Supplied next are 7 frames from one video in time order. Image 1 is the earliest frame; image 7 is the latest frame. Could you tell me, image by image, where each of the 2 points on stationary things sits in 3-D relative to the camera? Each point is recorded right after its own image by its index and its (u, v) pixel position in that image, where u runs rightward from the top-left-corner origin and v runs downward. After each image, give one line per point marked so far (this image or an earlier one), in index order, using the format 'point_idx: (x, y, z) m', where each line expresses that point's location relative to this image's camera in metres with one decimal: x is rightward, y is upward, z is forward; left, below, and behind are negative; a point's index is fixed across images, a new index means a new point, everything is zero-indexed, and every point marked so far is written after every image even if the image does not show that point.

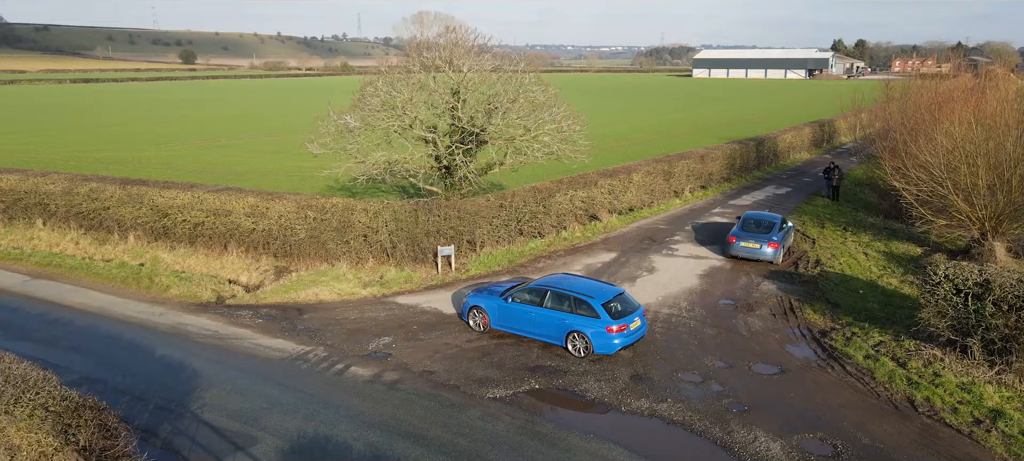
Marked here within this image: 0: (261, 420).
0: (-4.2, -3.1, +12.1) m
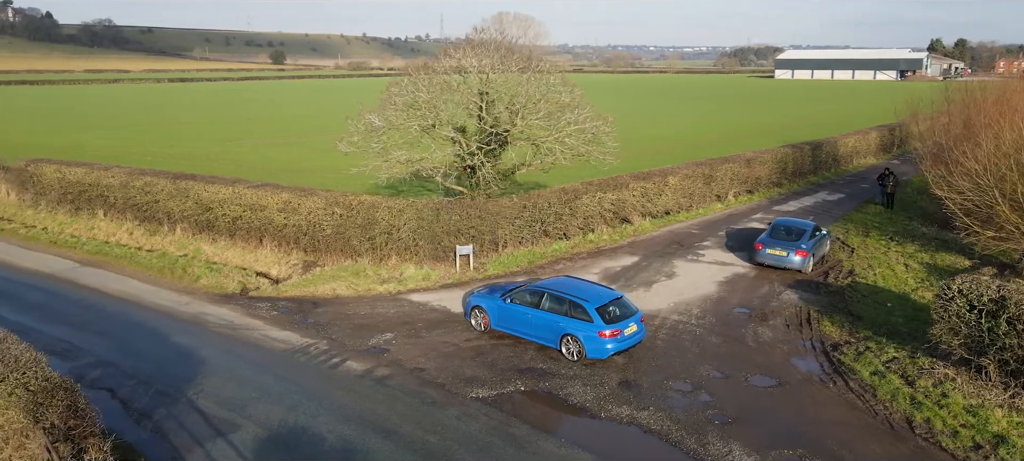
0: (-4.5, -3.0, +12.5) m
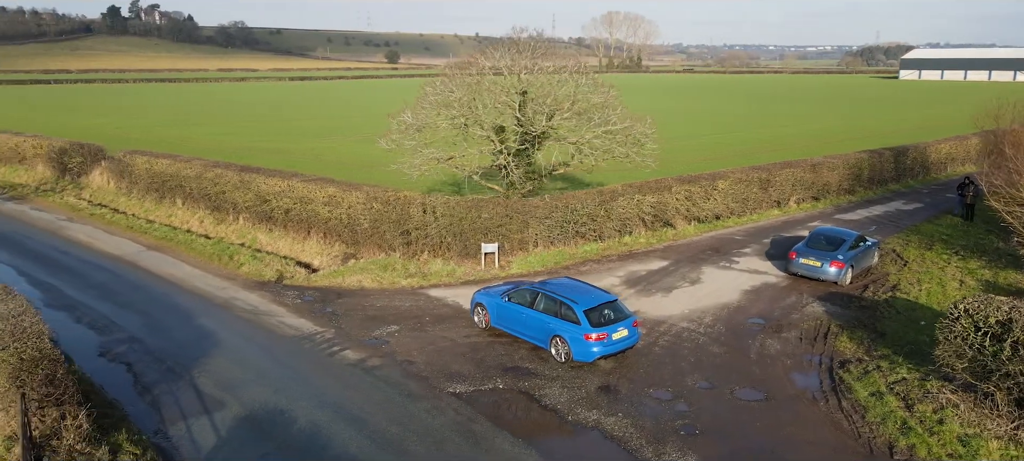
0: (-5.0, -2.9, +13.2) m
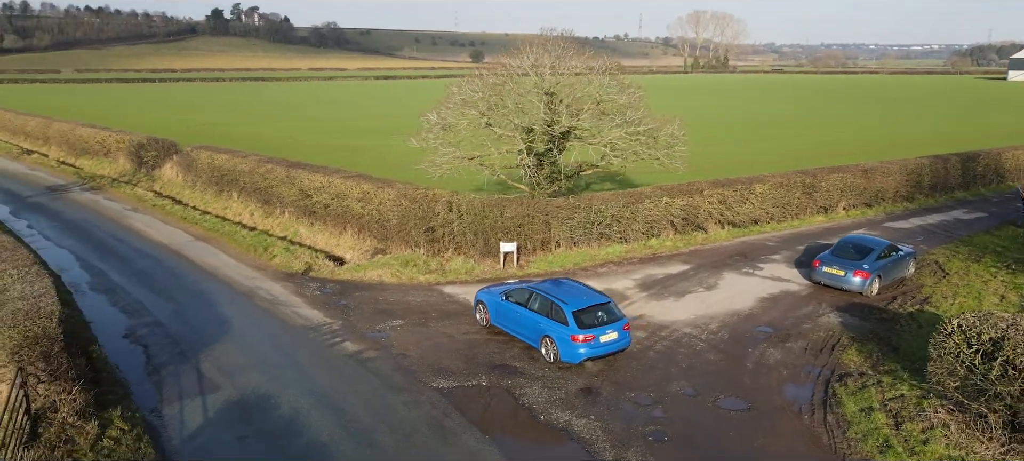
0: (-5.2, -2.7, +13.9) m
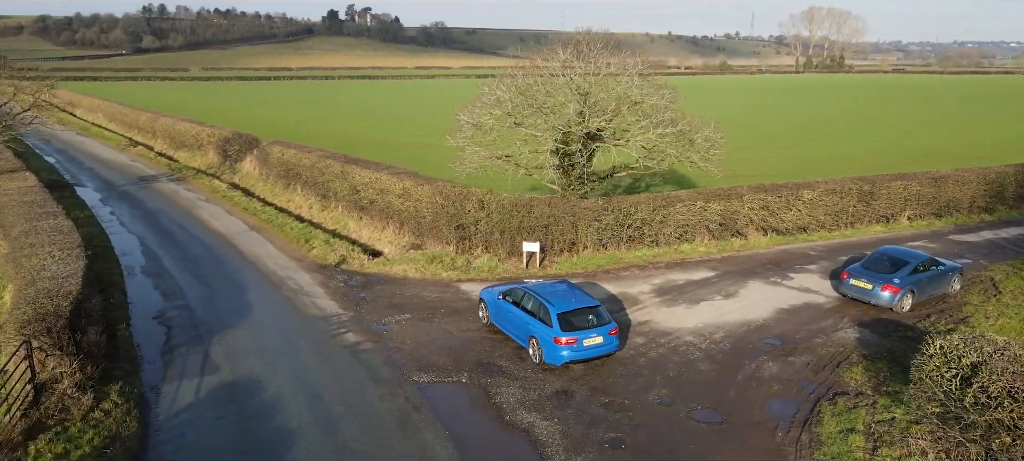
0: (-5.5, -2.6, +14.7) m
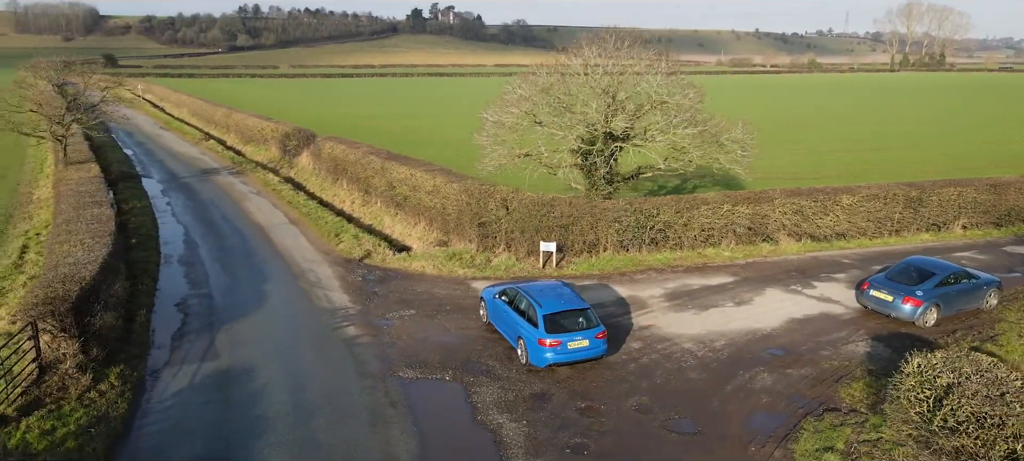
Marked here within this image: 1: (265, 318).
0: (-5.6, -2.4, +15.2) m
1: (-5.7, -2.0, +17.0) m
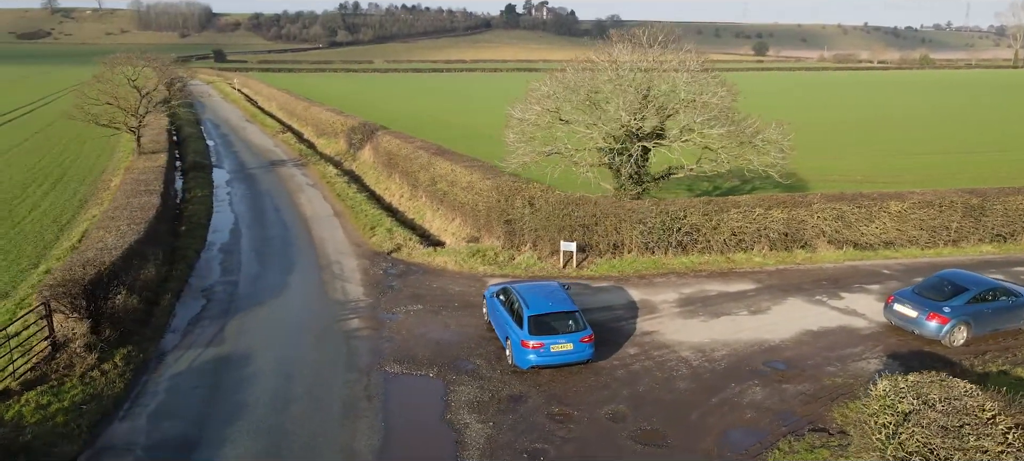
0: (-5.7, -2.2, +15.8) m
1: (-5.6, -1.8, +17.5) m
